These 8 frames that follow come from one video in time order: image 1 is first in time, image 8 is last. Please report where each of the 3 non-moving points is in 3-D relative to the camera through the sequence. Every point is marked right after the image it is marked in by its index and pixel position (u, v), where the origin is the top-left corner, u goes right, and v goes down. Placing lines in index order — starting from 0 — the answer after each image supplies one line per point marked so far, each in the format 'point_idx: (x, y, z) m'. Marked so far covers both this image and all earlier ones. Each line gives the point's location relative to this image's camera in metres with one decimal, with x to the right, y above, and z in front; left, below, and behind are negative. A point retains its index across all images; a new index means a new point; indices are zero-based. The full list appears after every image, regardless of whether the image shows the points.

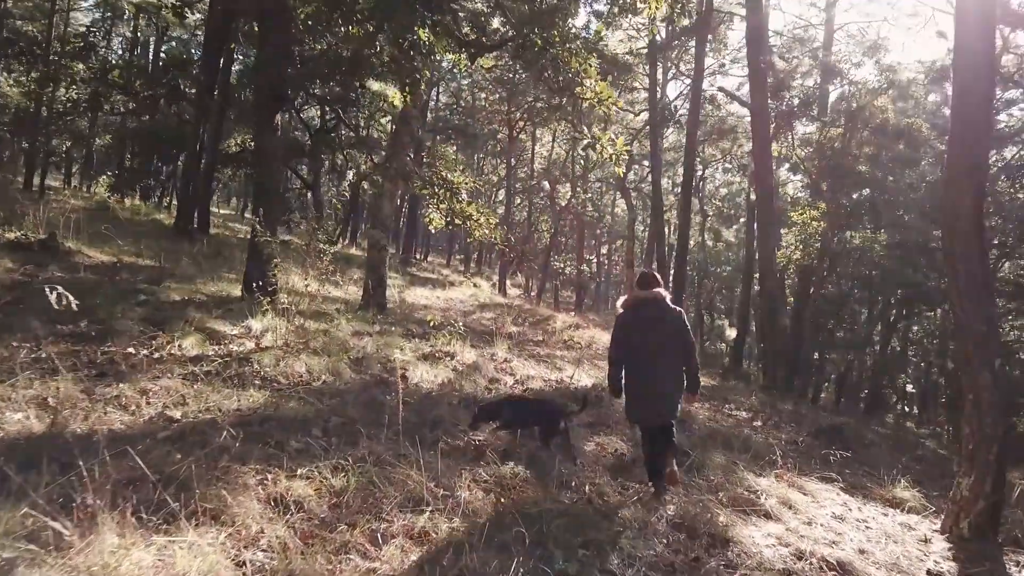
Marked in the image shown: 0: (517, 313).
0: (+0.1, -0.6, +16.7) m
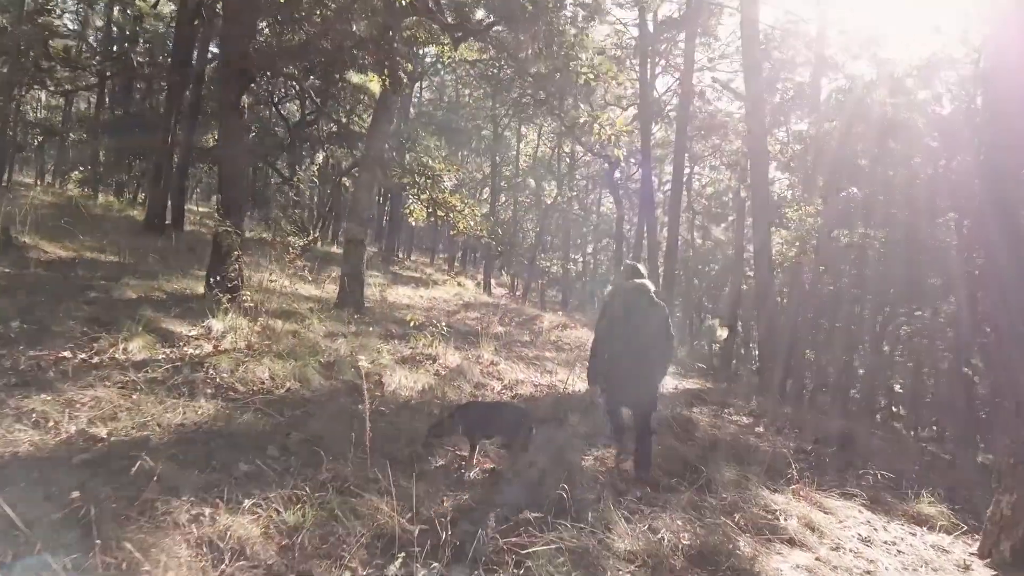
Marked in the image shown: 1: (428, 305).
0: (-0.2, -0.5, +16.2) m
1: (-1.6, -0.3, +15.5) m
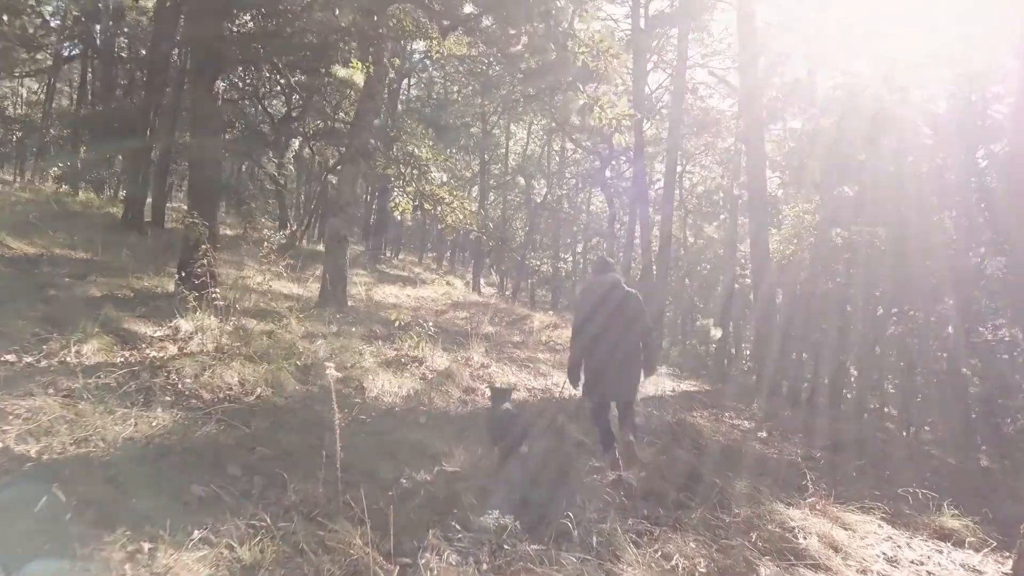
0: (-0.4, -0.5, +15.8) m
1: (-1.8, -0.3, +15.1) m
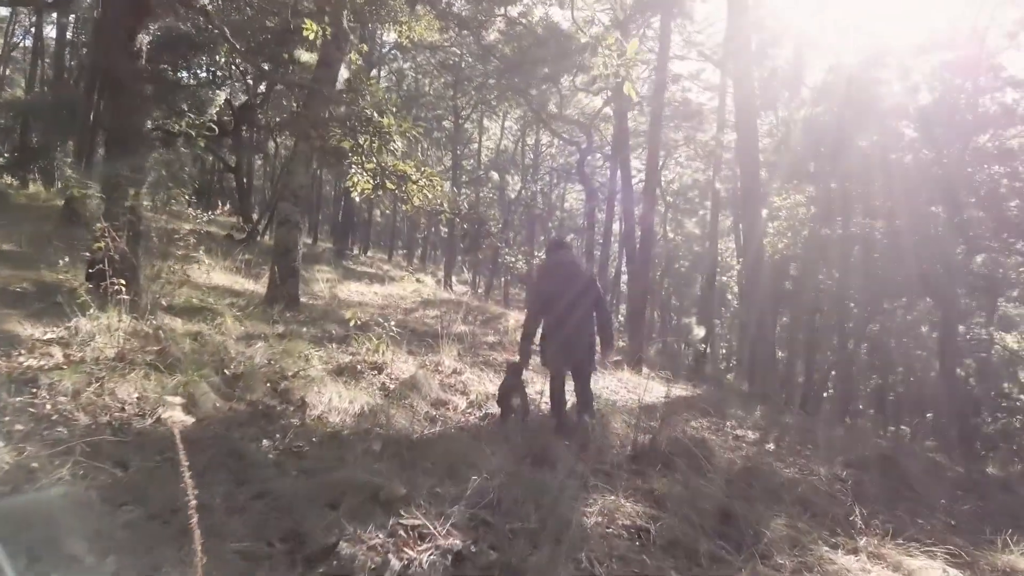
0: (-0.9, -0.4, +14.9) m
1: (-2.3, -0.3, +14.1) m
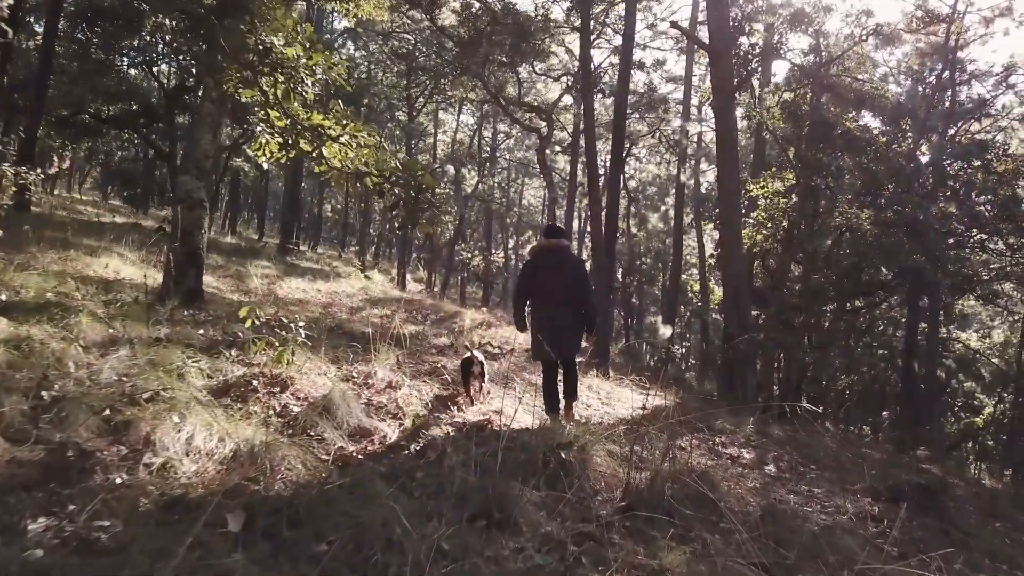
0: (-1.7, -0.4, +13.8) m
1: (-3.0, -0.2, +12.9) m
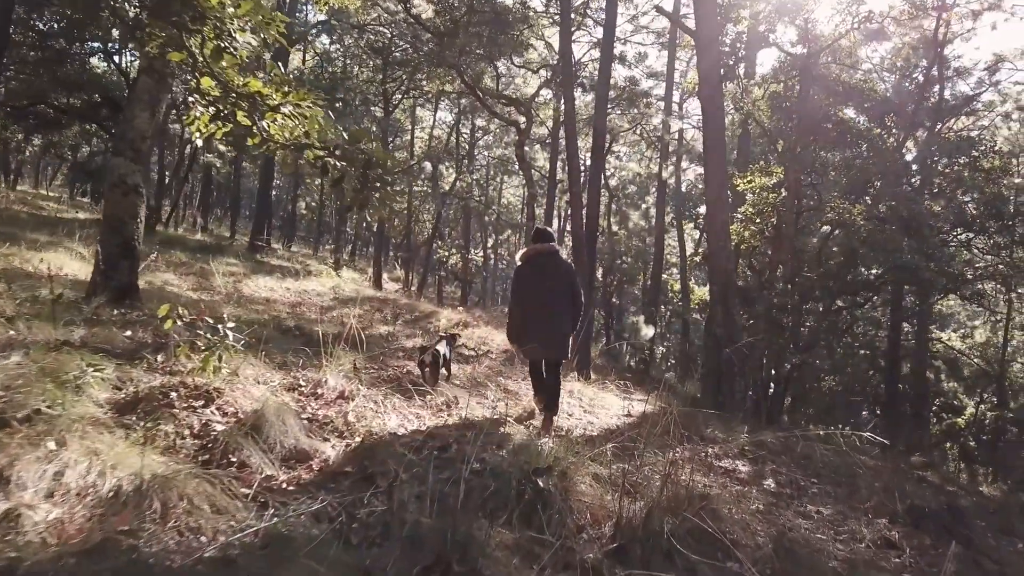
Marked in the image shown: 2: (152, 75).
0: (-2.1, -0.4, +13.2) m
1: (-3.4, -0.2, +12.3) m
2: (-2.2, +1.3, +4.8) m
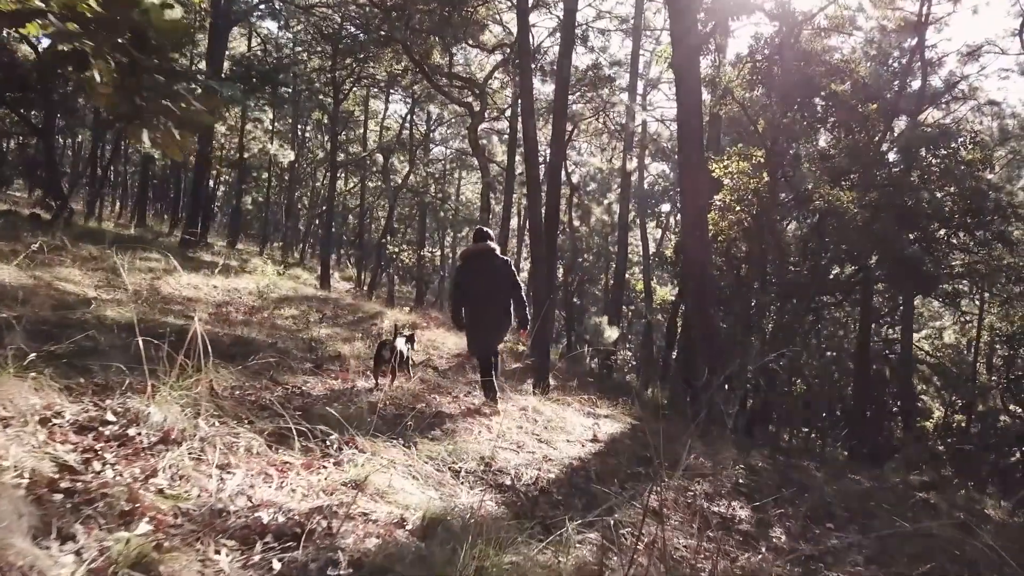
0: (-2.8, -0.3, +11.9) m
1: (-4.1, -0.2, +10.9) m
2: (-2.5, +1.4, +3.5) m
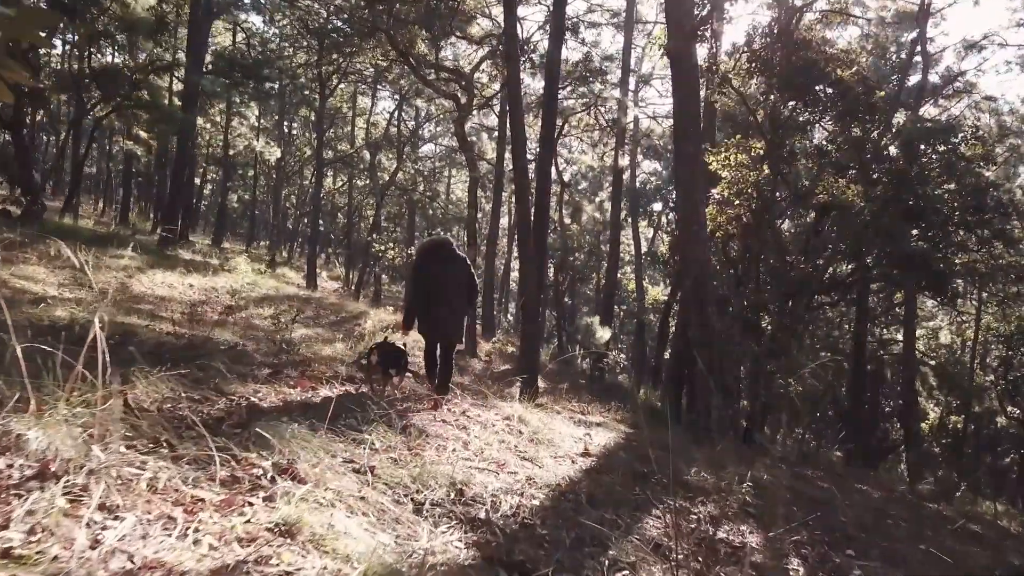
0: (-3.0, -0.3, +11.4) m
1: (-4.2, -0.1, +10.4) m
2: (-2.6, +1.4, +3.0) m
